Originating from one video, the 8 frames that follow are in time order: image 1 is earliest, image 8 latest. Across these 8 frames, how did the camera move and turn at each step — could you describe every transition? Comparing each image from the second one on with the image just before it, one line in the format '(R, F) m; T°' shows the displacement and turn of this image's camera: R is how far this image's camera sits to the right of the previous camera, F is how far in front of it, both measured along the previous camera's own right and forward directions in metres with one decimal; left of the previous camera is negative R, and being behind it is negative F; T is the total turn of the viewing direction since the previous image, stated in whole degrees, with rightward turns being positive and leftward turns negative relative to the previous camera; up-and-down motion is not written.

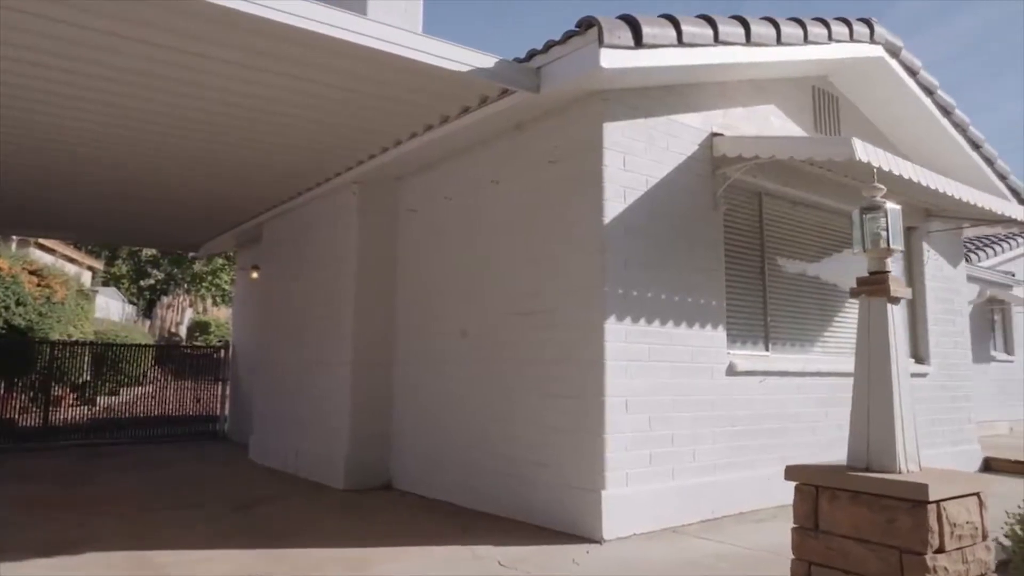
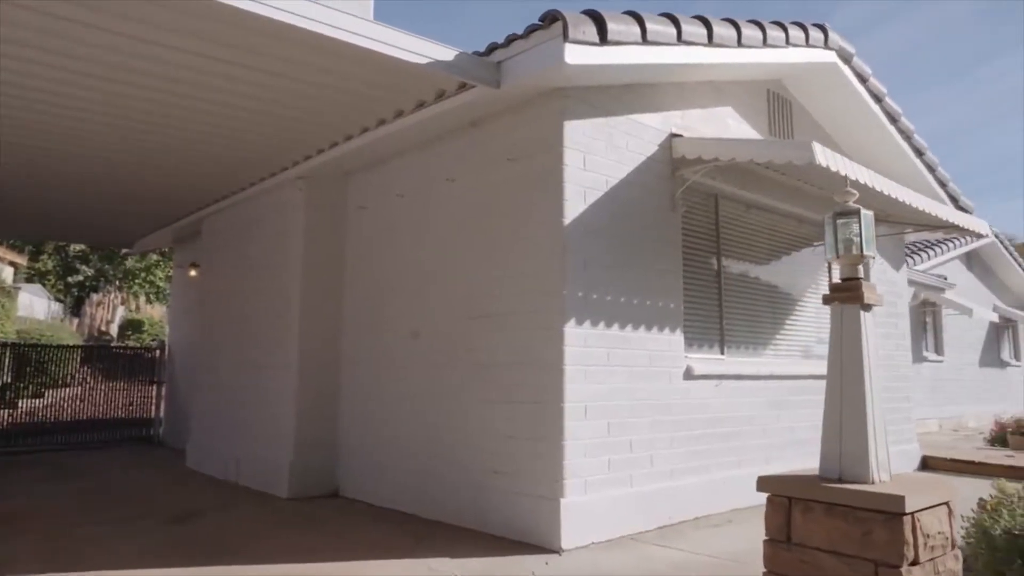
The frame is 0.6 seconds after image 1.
(-0.1, +0.2) m; +4°
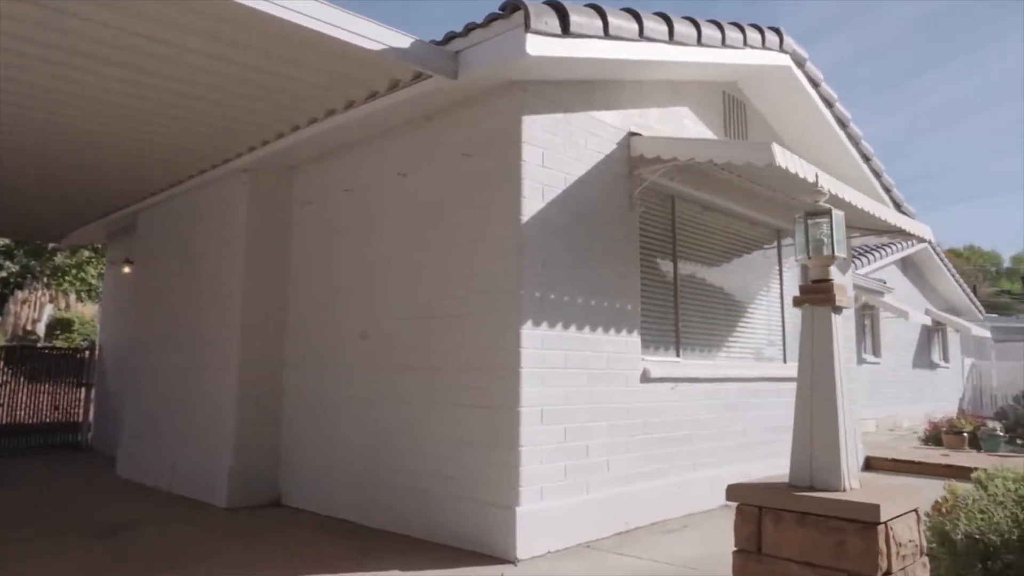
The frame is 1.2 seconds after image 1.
(-0.1, +0.2) m; +4°
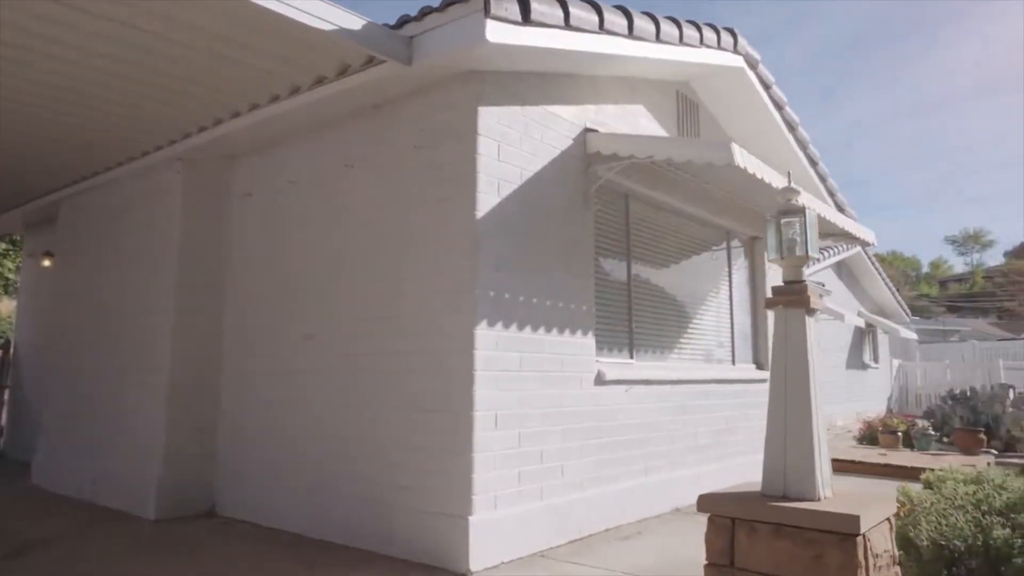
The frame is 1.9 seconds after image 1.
(-0.1, +0.2) m; +4°
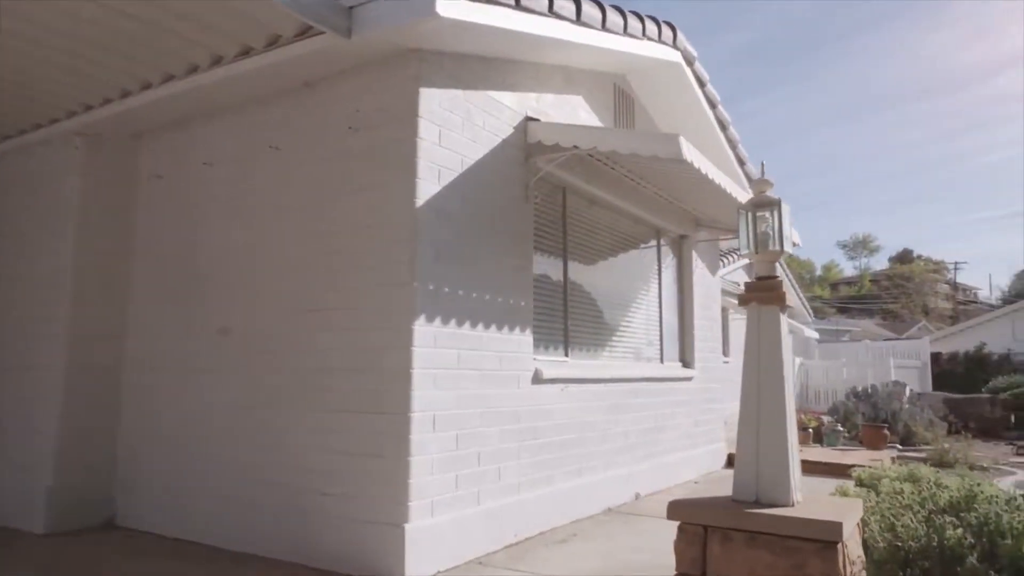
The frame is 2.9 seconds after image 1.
(-0.2, +0.3) m; +7°
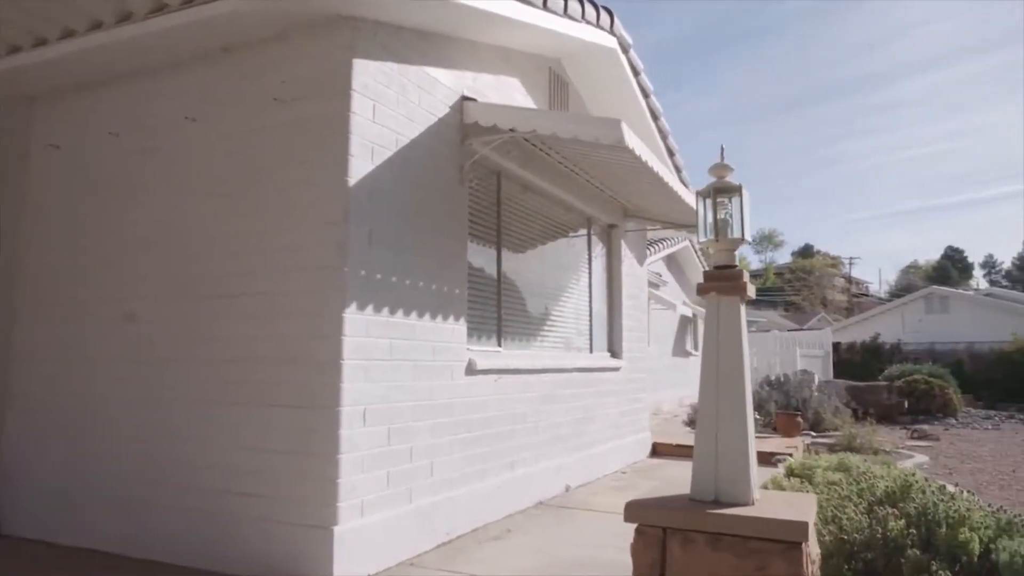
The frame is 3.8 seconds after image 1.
(-0.1, +0.2) m; +6°
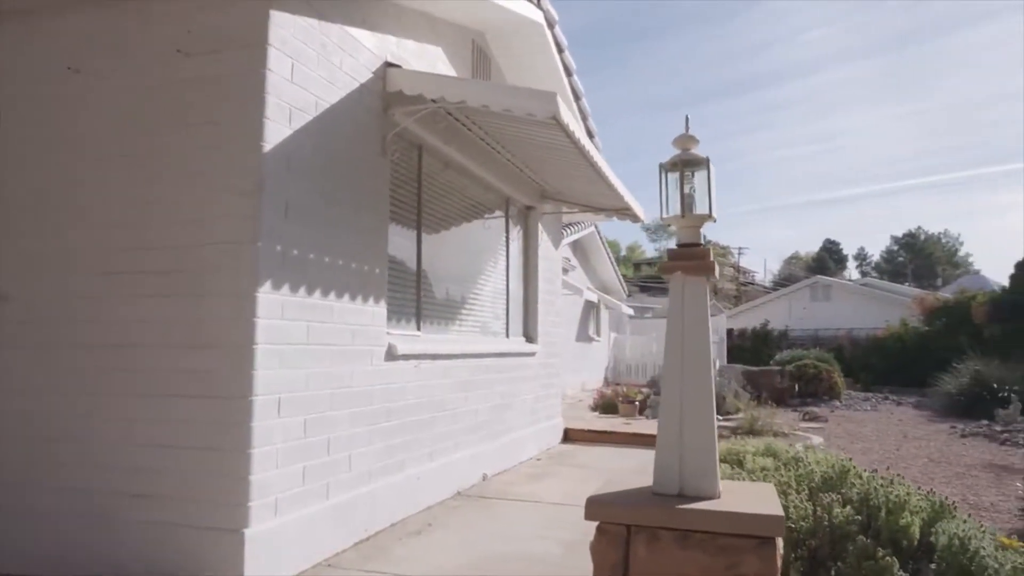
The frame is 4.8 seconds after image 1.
(-0.2, +0.3) m; +8°
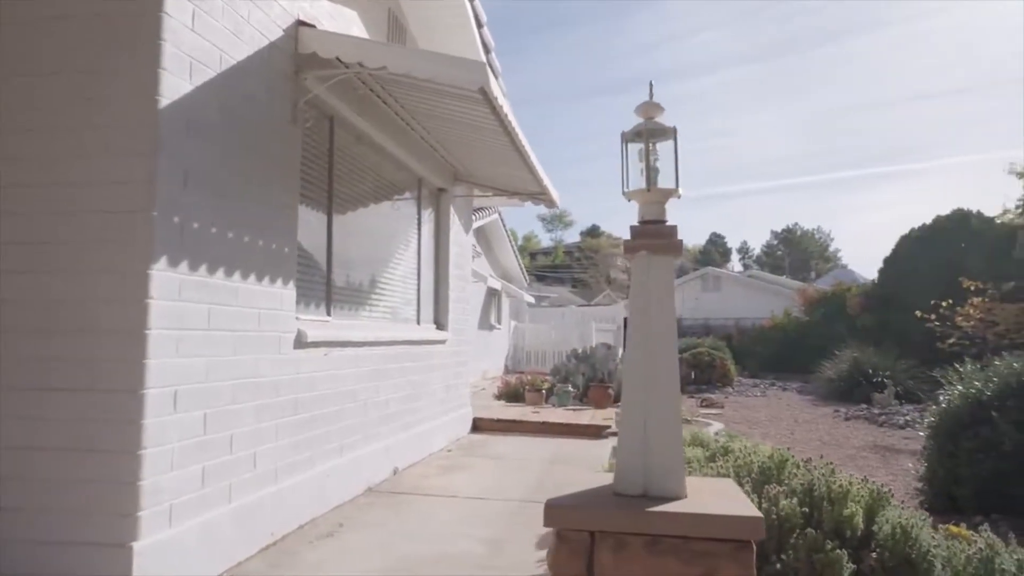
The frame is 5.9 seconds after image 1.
(-0.2, +0.3) m; +8°
